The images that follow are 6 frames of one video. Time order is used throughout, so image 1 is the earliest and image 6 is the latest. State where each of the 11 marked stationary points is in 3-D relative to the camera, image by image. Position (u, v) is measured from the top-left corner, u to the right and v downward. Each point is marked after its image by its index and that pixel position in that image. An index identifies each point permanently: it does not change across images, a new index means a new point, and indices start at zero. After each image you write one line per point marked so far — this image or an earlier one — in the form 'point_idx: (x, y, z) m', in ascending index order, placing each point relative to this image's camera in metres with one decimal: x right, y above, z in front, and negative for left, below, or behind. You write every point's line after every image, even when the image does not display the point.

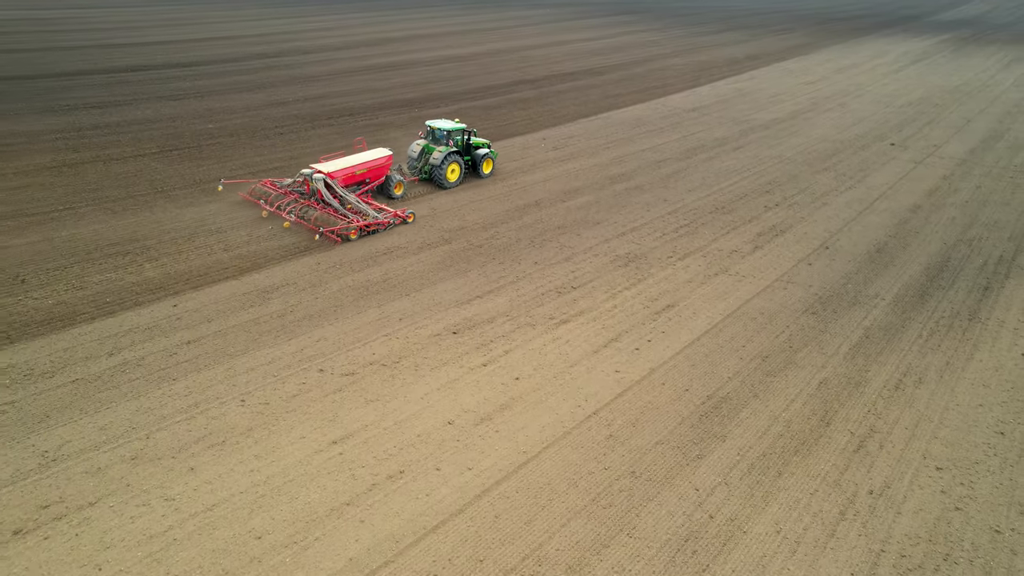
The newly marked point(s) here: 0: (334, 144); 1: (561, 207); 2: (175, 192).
0: (-5.0, +4.3, +19.8) m
1: (+1.1, +1.9, +15.5) m
2: (-7.3, +2.1, +14.8) m
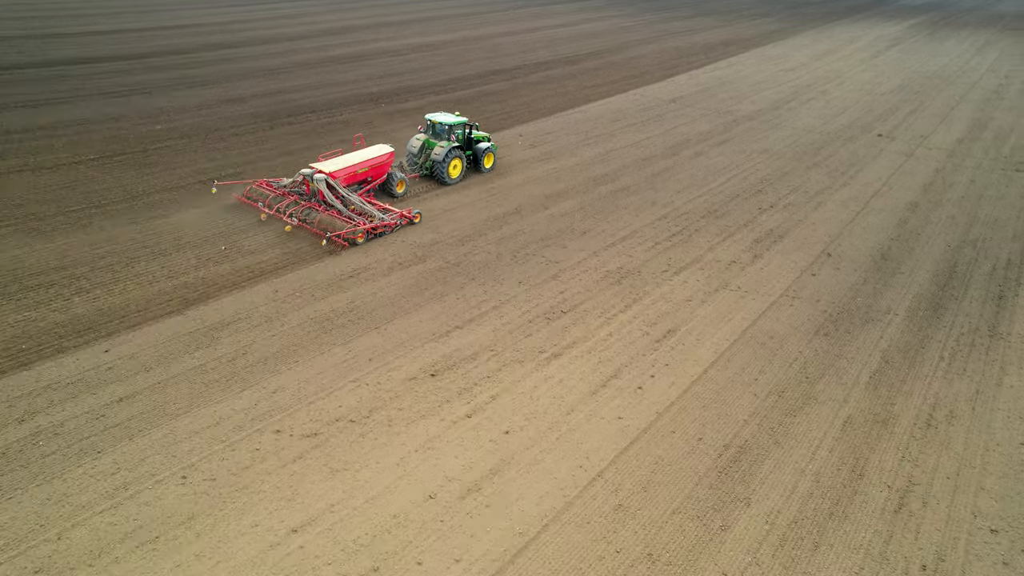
0: (-5.7, +4.0, +18.3) m
1: (+0.7, +1.6, +14.3) m
2: (-7.7, +1.6, +13.3) m
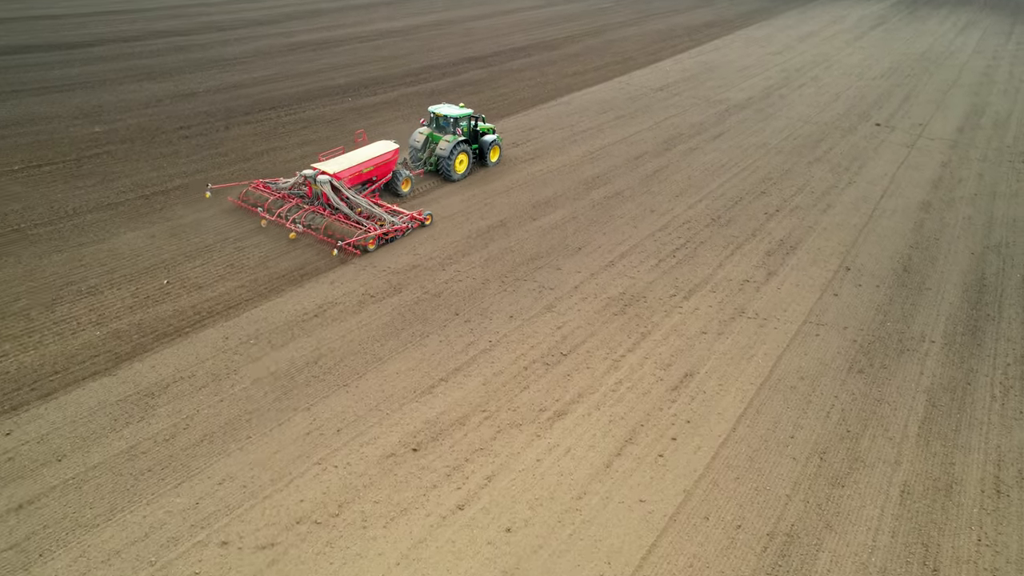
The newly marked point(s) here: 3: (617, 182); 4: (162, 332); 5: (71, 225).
0: (-6.2, +3.5, +16.5) m
1: (+0.4, +1.2, +12.8) m
2: (-8.0, +1.0, +11.5) m
3: (+2.4, +2.4, +15.3) m
4: (-4.6, -0.6, +8.8) m
5: (-7.8, +1.0, +11.5) m
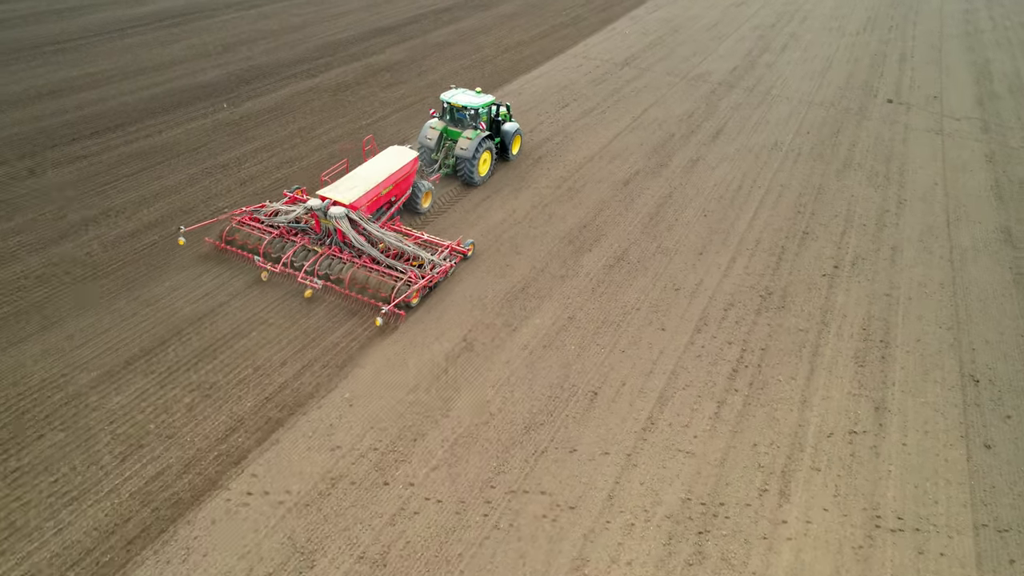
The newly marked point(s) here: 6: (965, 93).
0: (-7.1, +1.4, +11.1) m
1: (0.0, -0.8, +8.3) m
2: (-8.1, -1.7, +6.2) m
3: (+1.6, +0.9, +10.9) m
4: (-4.4, -3.2, +4.0) m
5: (-7.9, -1.6, +6.3) m
6: (+13.1, +5.7, +19.3) m
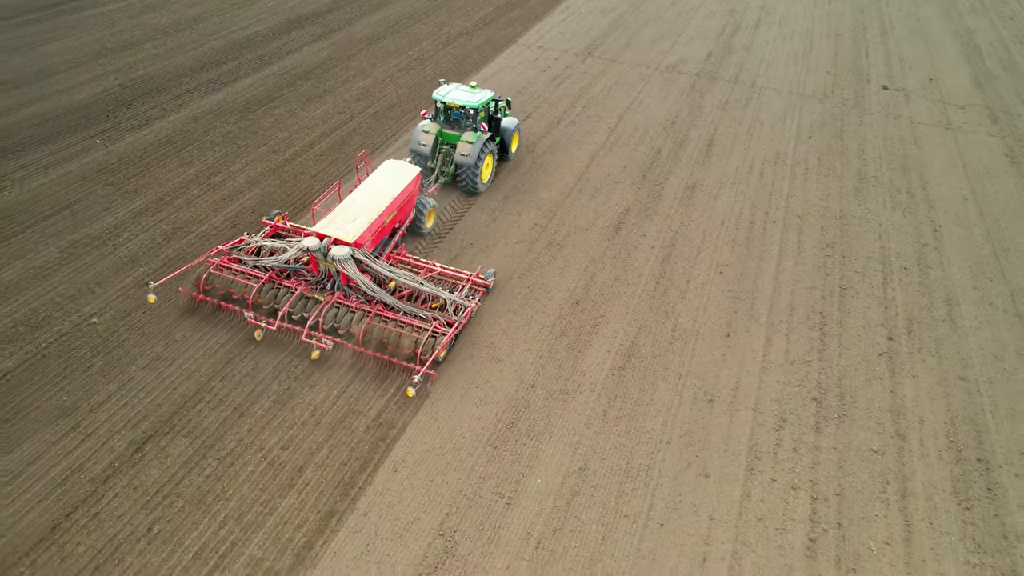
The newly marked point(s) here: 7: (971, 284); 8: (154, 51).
0: (-7.4, -0.4, +8.0) m
1: (0.0, -2.2, +5.9) m
2: (-7.9, -3.8, +3.2) m
3: (+1.3, -0.4, +8.5) m
4: (-3.9, -5.2, +1.4) m
5: (-7.7, -3.8, +3.3) m
6: (+11.7, +5.7, +17.5) m
7: (+6.6, 0.0, +9.6) m
8: (-8.3, +5.5, +15.6) m
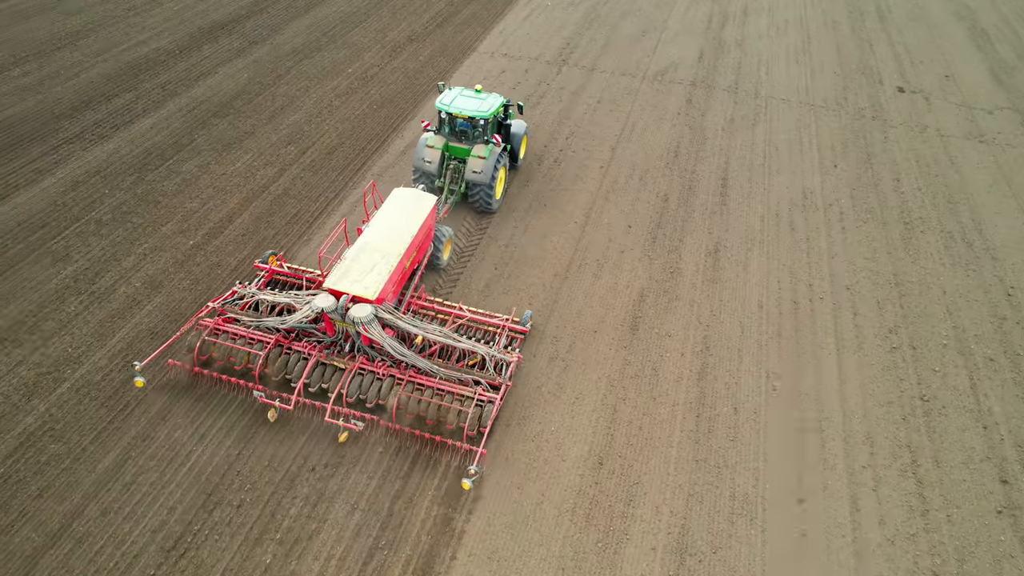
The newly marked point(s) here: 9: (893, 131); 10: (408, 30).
0: (-7.3, -2.4, +5.3) m
1: (+0.3, -3.9, +3.7) m
2: (-7.3, -6.1, +0.6) m
3: (+1.3, -1.9, +6.3) m
4: (-3.1, -7.4, -0.8) m
5: (-7.1, -6.0, +0.7) m
6: (+10.8, +5.2, +15.6) m
7: (+6.6, -1.1, +7.7) m
8: (-9.0, +3.8, +12.4) m
9: (+7.2, +2.8, +12.5) m
10: (-2.3, +5.7, +15.0) m
